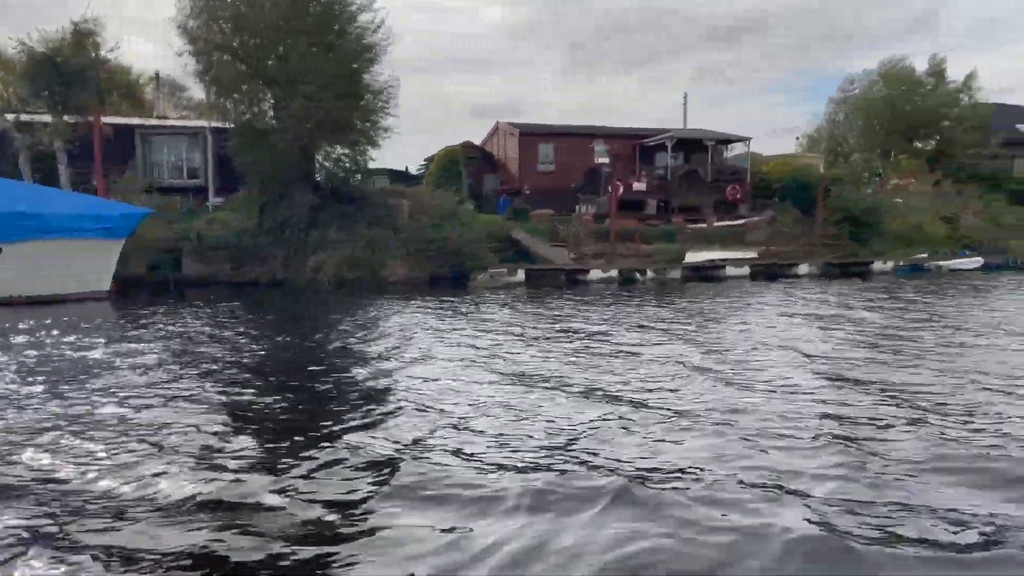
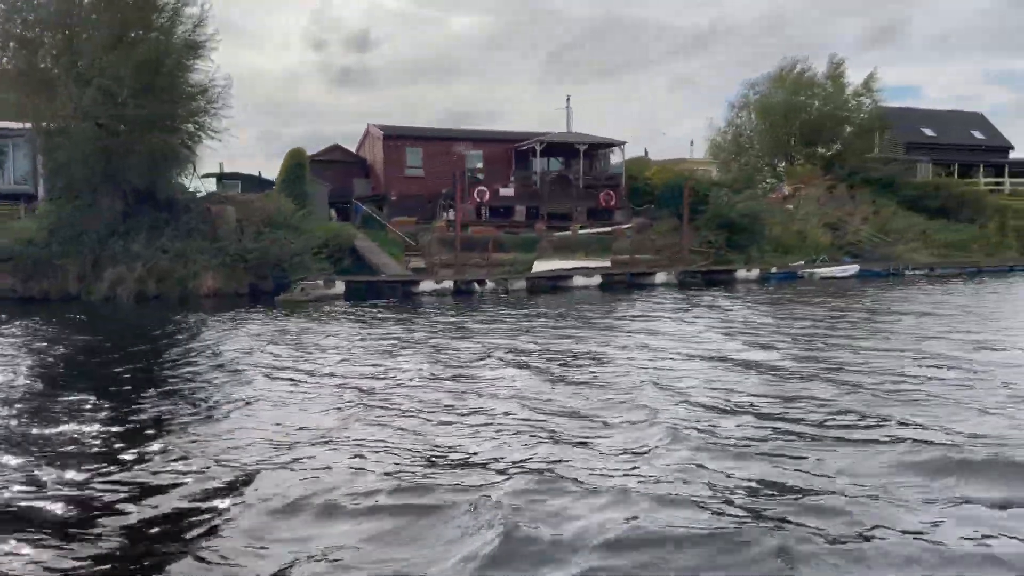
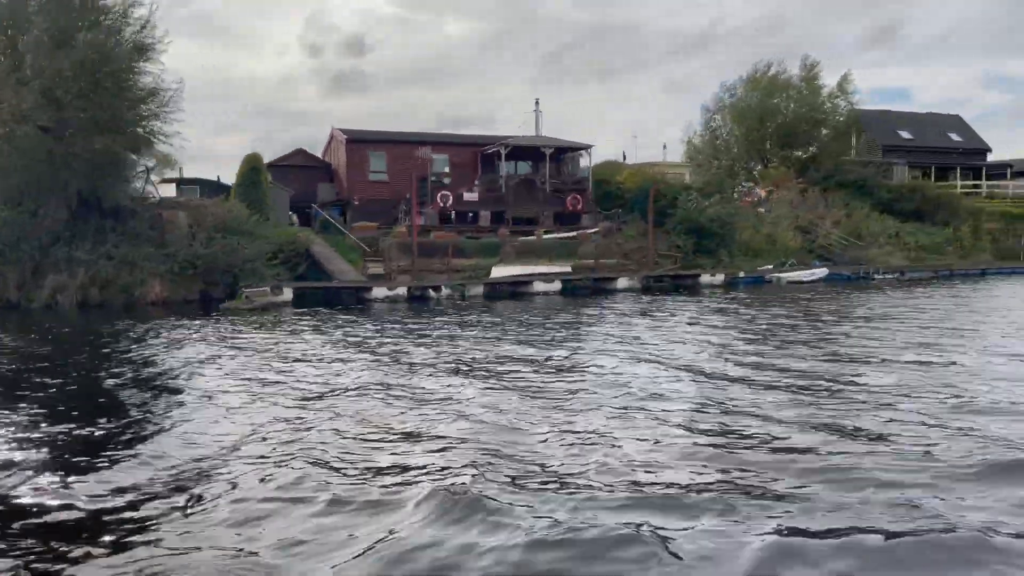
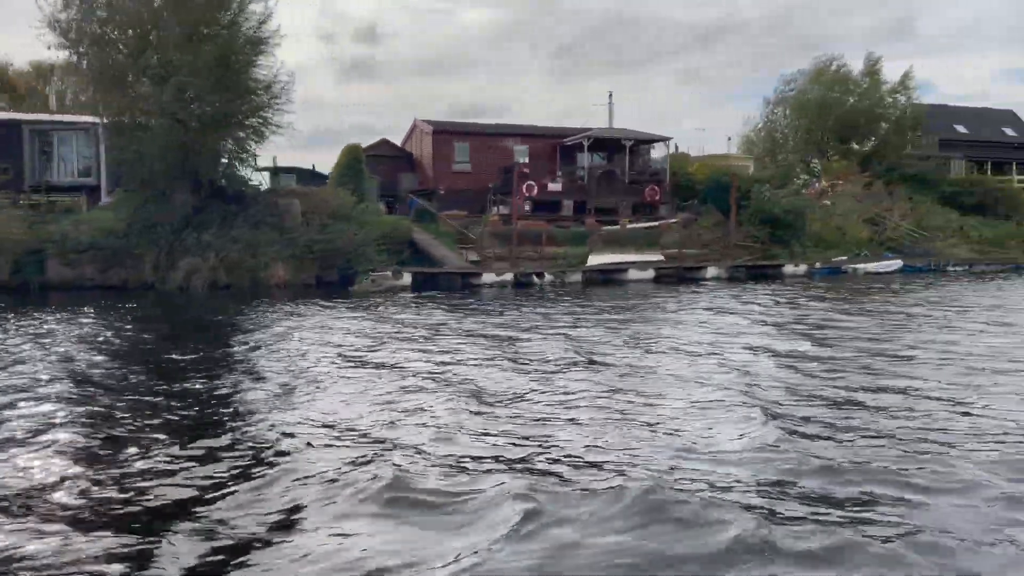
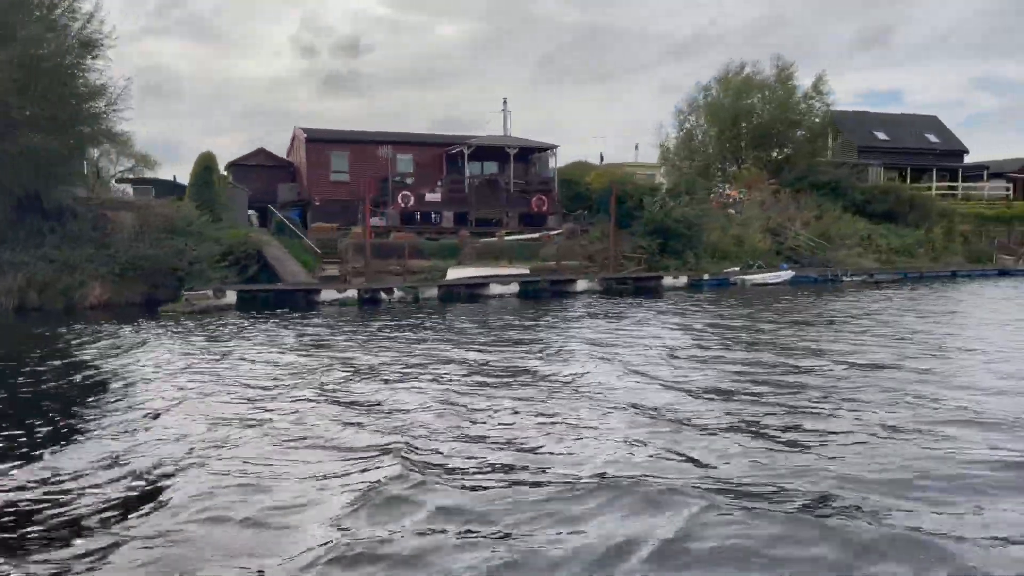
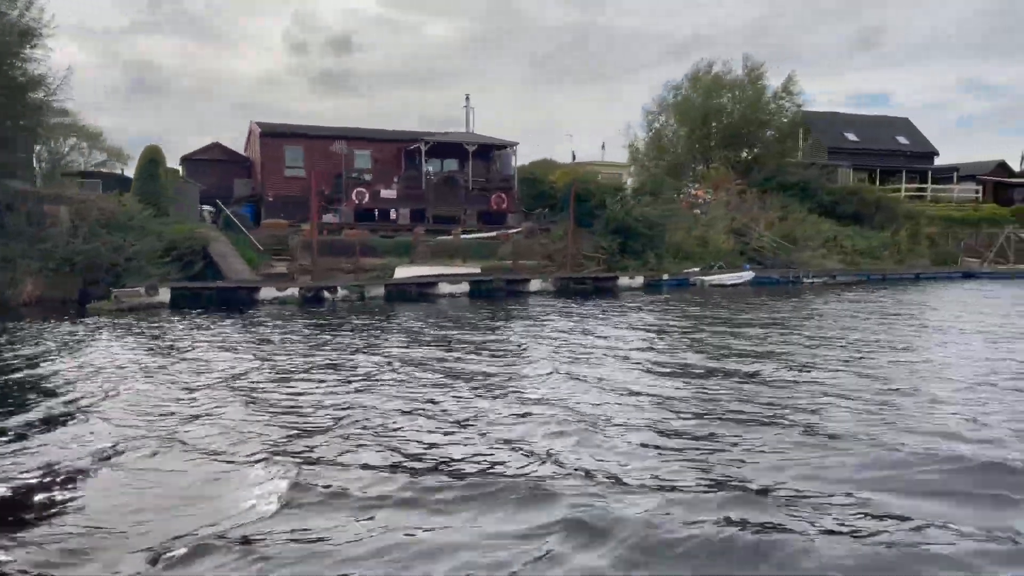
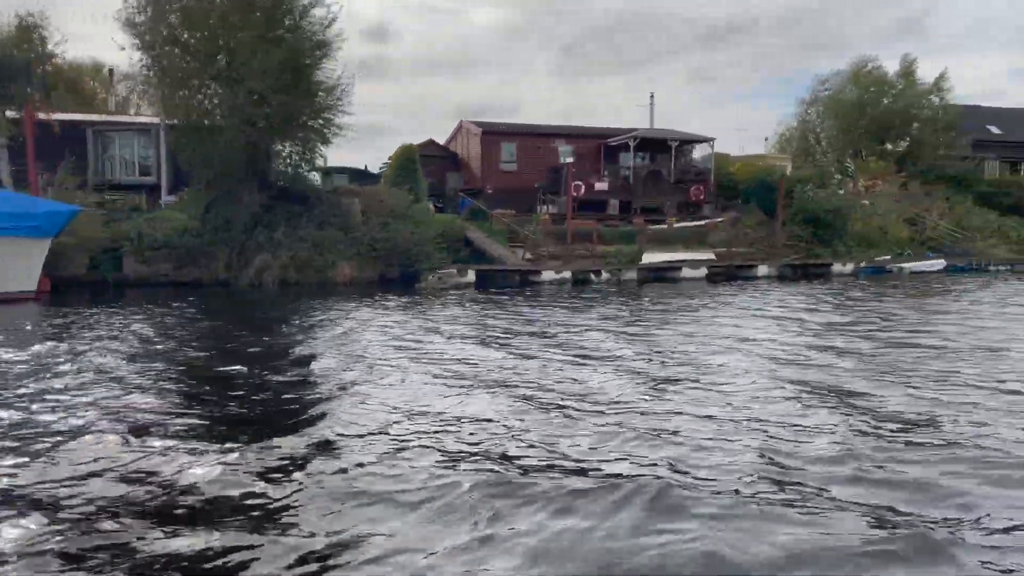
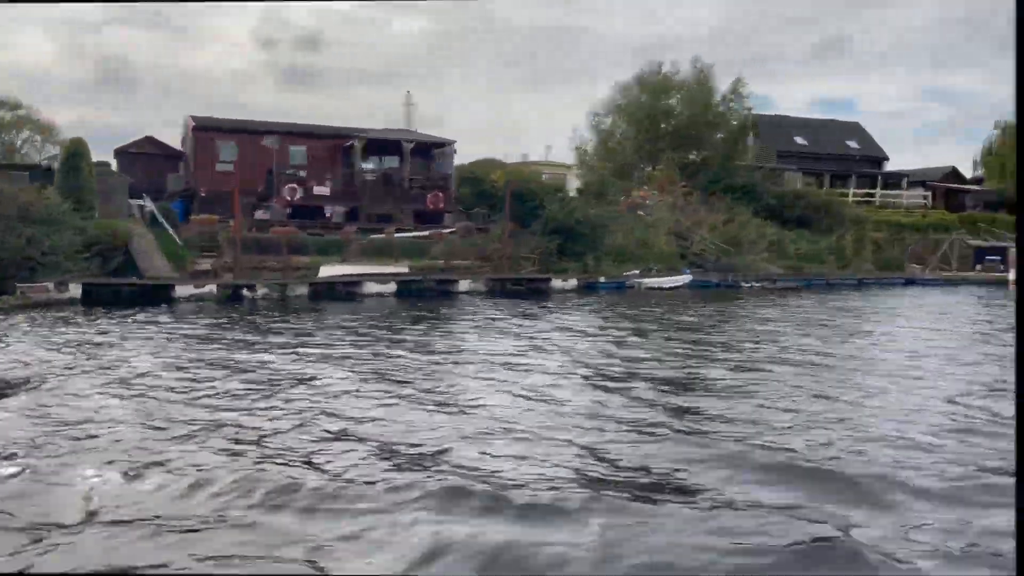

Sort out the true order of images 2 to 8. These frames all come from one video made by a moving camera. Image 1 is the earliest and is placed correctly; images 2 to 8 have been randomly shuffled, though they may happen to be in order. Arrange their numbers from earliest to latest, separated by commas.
7, 4, 2, 3, 5, 6, 8
